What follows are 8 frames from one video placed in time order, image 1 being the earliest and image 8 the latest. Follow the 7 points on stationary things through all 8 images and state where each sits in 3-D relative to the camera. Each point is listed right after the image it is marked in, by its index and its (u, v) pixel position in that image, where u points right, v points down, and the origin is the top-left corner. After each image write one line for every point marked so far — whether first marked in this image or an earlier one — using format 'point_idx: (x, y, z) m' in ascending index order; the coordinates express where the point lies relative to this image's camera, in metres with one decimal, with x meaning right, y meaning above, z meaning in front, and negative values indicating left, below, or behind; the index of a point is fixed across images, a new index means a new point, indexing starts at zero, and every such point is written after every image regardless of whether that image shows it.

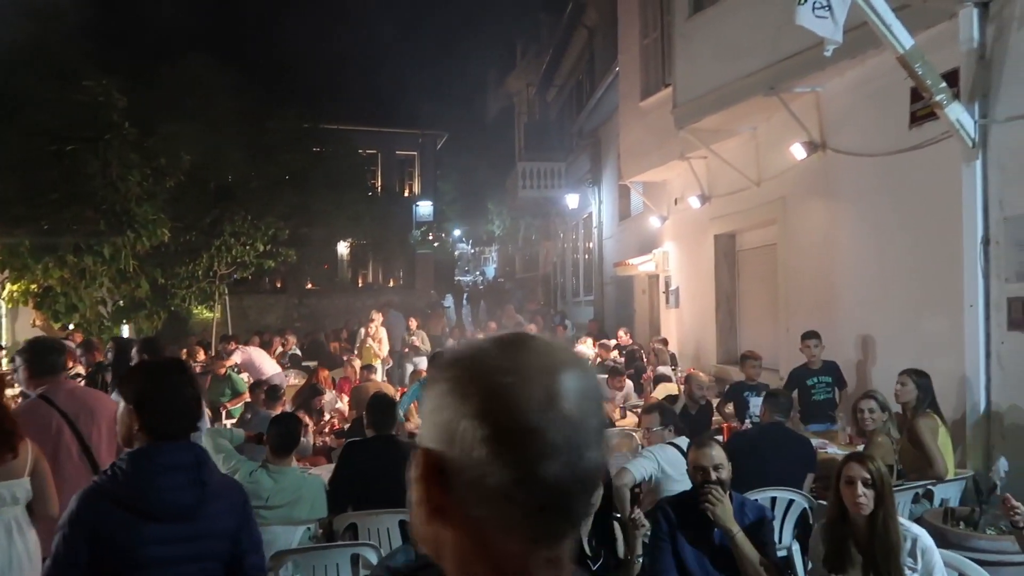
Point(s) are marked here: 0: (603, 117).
0: (+2.0, +3.8, +17.5) m
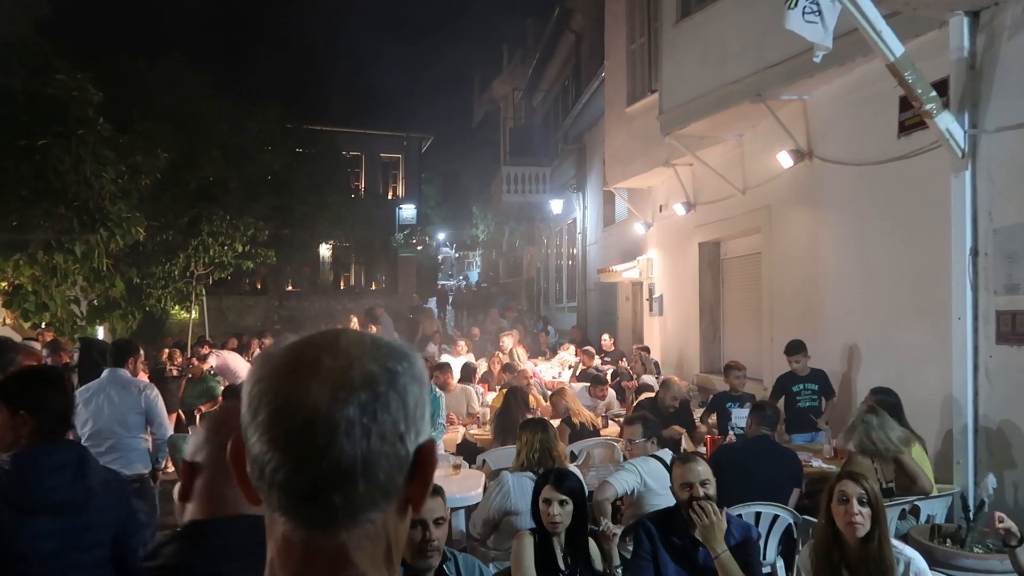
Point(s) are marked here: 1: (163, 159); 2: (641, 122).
0: (+1.7, +3.7, +17.4) m
1: (-5.2, +1.9, +11.5) m
2: (+1.9, +2.4, +11.2) m
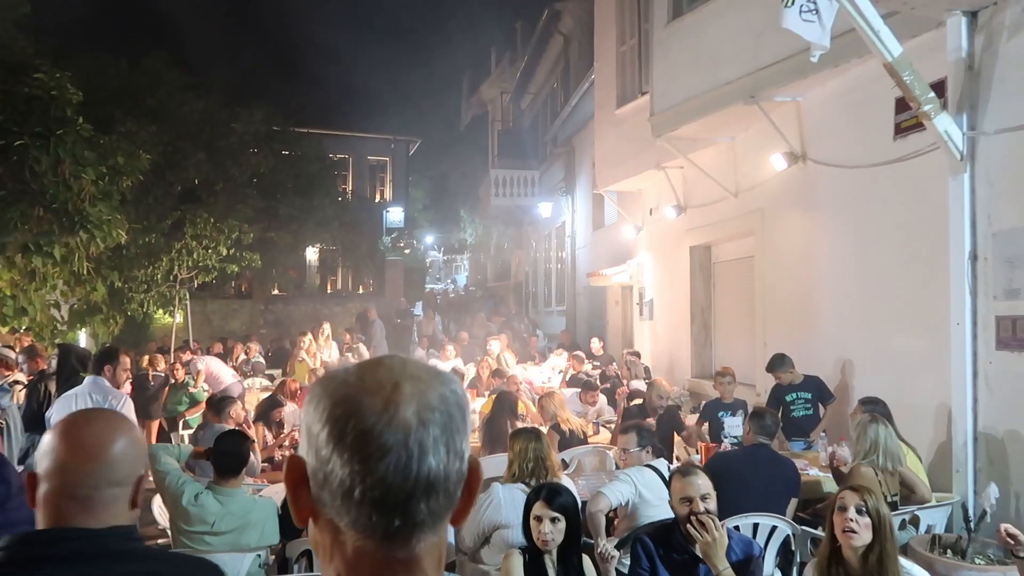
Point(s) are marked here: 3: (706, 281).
0: (+1.4, +3.6, +17.3) m
1: (-5.3, +1.9, +11.3) m
2: (+1.7, +2.3, +11.1) m
3: (+2.6, +0.1, +10.5) m
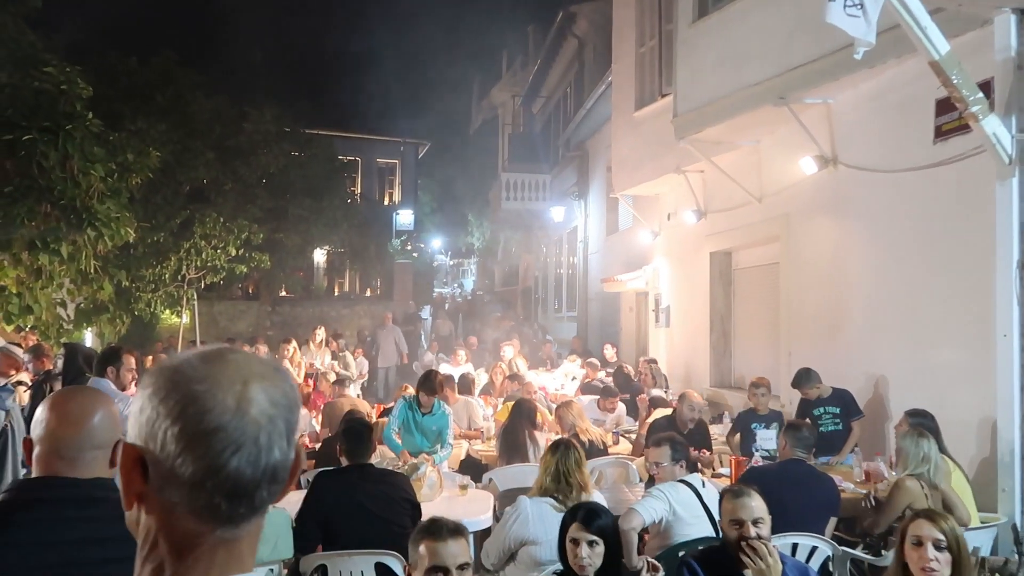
0: (+1.7, +3.5, +17.0) m
1: (-5.1, +1.9, +11.1) m
2: (+1.9, +2.3, +10.9) m
3: (+2.8, 0.0, +10.2) m
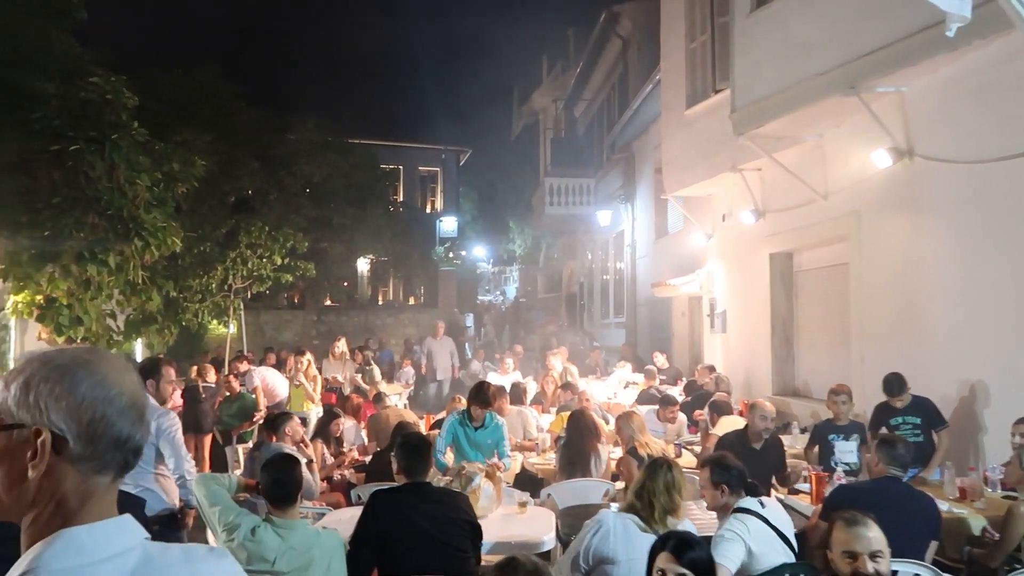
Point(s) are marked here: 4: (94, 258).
0: (+2.7, +3.4, +16.6) m
1: (-4.4, +1.7, +11.1) m
2: (+2.6, +2.2, +10.5) m
3: (+3.4, 0.0, +9.7) m
4: (-3.7, +0.3, +6.9) m
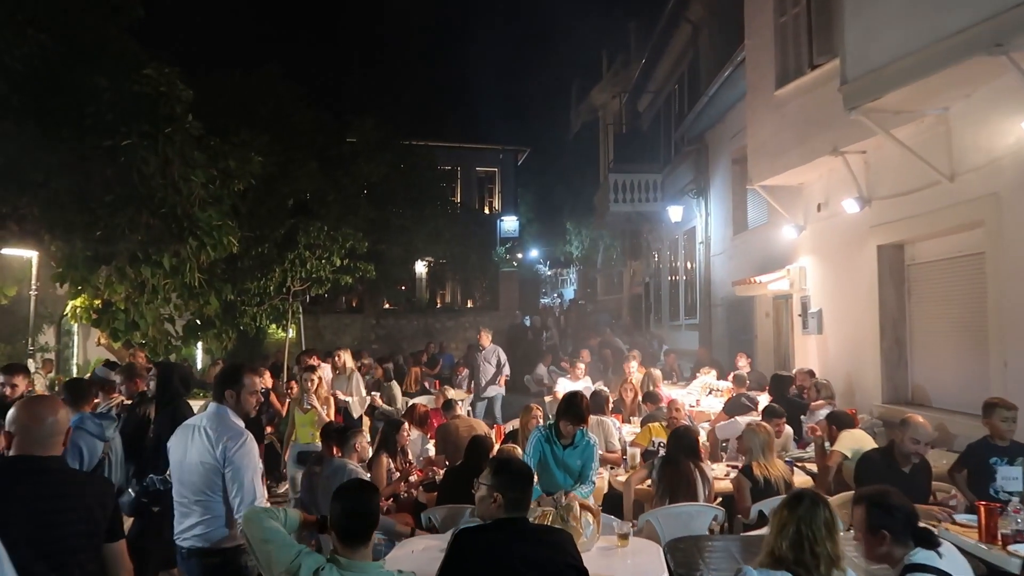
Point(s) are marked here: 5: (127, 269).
0: (+4.0, +3.4, +15.6) m
1: (-3.5, +1.7, +10.6) m
2: (+3.5, +2.2, +9.5) m
3: (+4.3, 0.0, +8.7) m
4: (-3.0, +0.2, +6.4) m
5: (-3.5, +0.2, +6.9) m
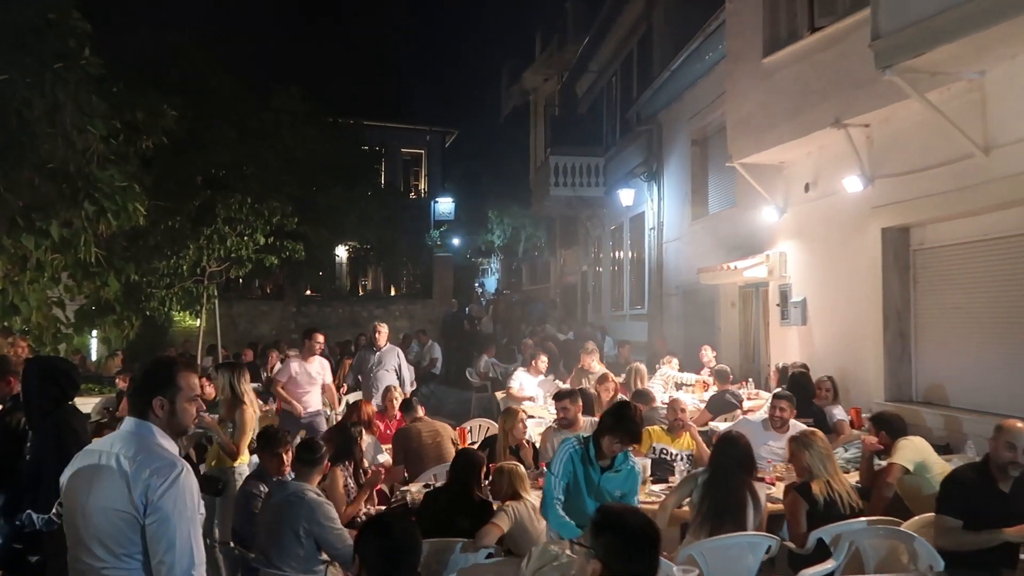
0: (+3.0, +3.6, +14.8) m
1: (-3.9, +1.9, +8.9) m
2: (+3.1, +2.4, +8.6) m
3: (+4.0, +0.2, +7.9) m
4: (-3.0, +0.4, +4.8) m
5: (-3.5, +0.4, +5.3) m
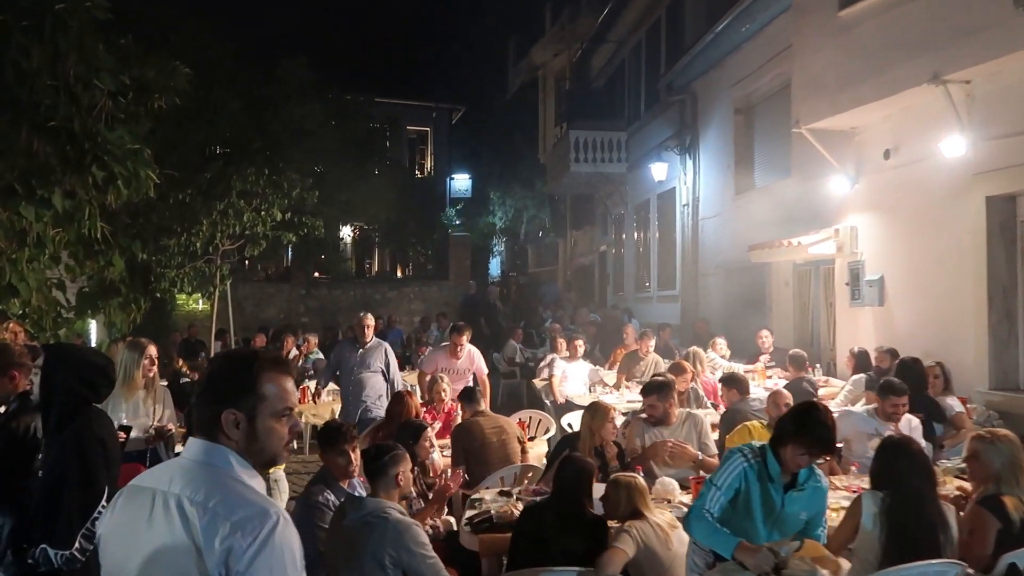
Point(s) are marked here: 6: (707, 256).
0: (+3.5, +4.0, +13.8) m
1: (-3.4, +2.2, +8.0) m
2: (+3.7, +2.6, +7.7) m
3: (+4.6, +0.4, +7.1) m
4: (-2.4, +0.6, +3.9) m
5: (-2.9, +0.5, +4.4) m
6: (+3.5, +0.6, +13.9) m
